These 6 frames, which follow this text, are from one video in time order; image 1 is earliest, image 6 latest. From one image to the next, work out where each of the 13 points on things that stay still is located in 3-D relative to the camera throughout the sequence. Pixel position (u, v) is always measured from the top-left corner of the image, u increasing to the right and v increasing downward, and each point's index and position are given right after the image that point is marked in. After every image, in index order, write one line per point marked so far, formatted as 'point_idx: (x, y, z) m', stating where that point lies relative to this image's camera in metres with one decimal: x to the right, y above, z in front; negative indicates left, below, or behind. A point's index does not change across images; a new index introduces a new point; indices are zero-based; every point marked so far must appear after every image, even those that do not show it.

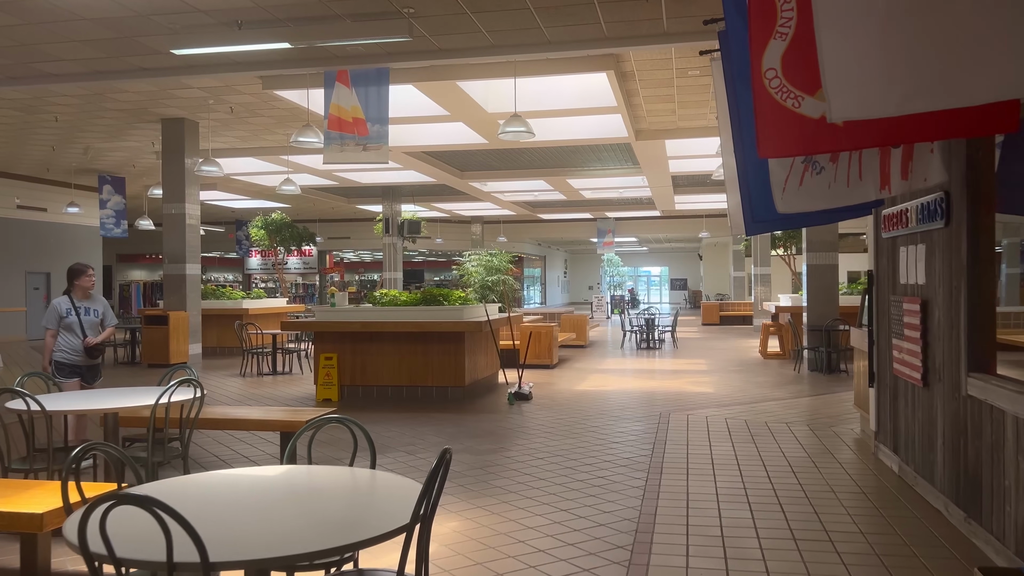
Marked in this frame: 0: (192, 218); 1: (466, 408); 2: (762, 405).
0: (-5.3, +1.2, +11.9) m
1: (-0.5, -1.2, +7.4) m
2: (+2.7, -1.2, +7.8) m
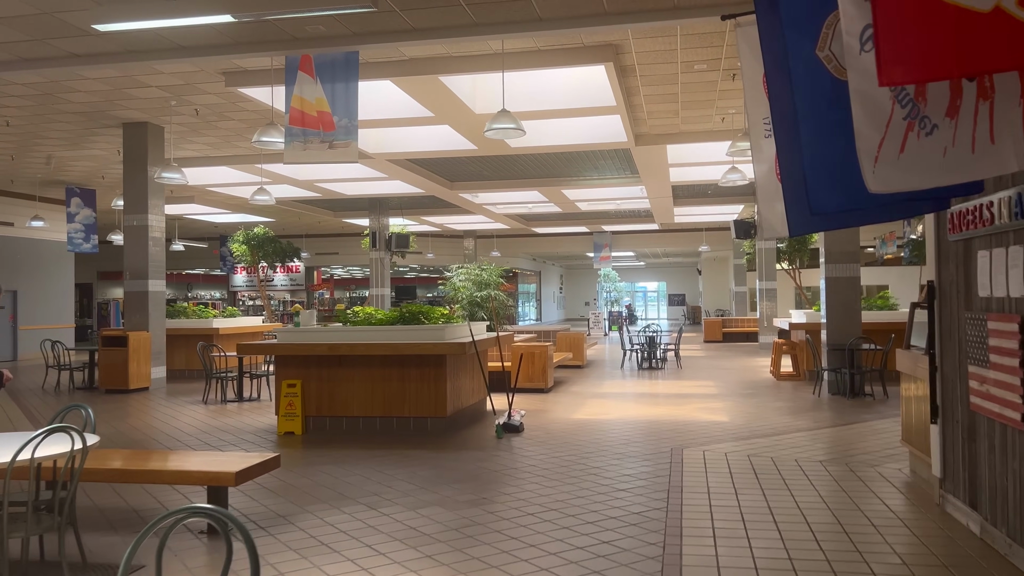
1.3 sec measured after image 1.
0: (-5.4, +0.9, +11.0) m
1: (-0.6, -1.4, +6.4) m
2: (+2.5, -1.3, +6.8) m
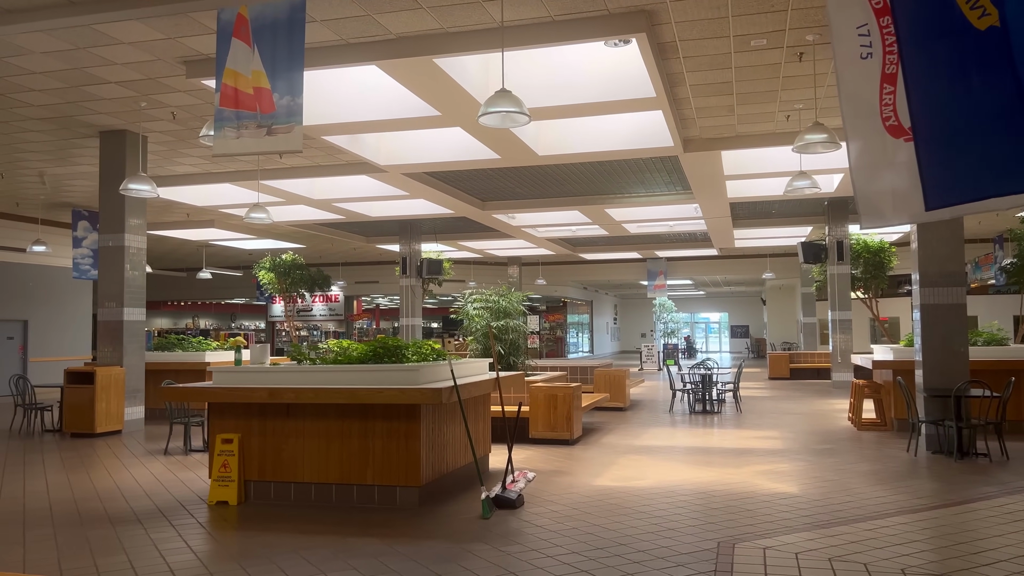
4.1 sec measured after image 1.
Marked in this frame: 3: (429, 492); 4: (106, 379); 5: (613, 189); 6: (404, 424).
0: (-5.1, +0.5, +9.8) m
1: (-0.7, -1.6, +4.8) m
2: (+2.5, -1.5, +4.9) m
3: (-0.6, -1.5, +5.4) m
4: (-5.2, -1.2, +9.4) m
5: (+2.0, +1.9, +14.0) m
6: (-0.8, -1.0, +5.3) m
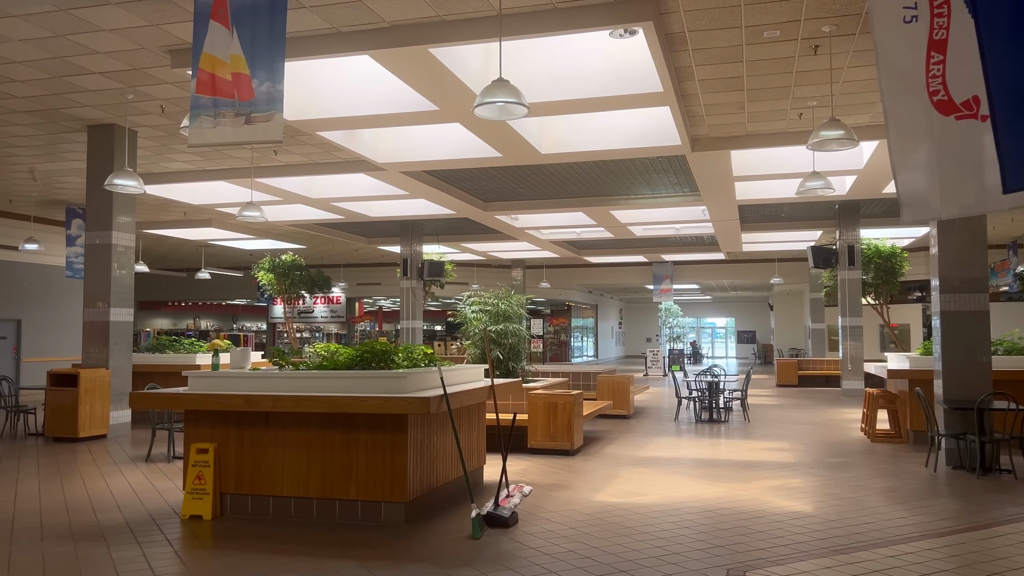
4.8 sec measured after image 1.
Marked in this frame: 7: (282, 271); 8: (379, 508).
0: (-5.1, +0.5, +9.5) m
1: (-0.7, -1.6, +4.4) m
2: (+2.4, -1.6, +4.6) m
3: (-0.7, -1.5, +5.0) m
4: (-5.2, -1.1, +9.0) m
5: (+2.0, +1.8, +13.7) m
6: (-0.8, -1.0, +4.9) m
7: (-6.3, +0.5, +19.8) m
8: (-0.9, -1.5, +4.9) m
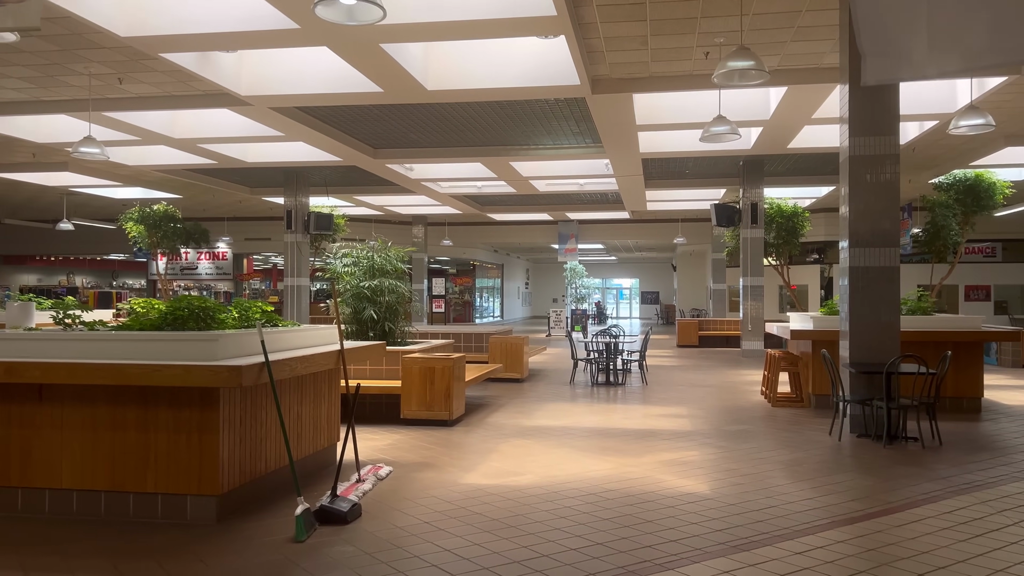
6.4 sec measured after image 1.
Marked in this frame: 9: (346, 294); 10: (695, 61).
0: (-6.5, +1.1, +7.8) m
1: (-1.5, -1.3, +3.4) m
2: (+1.6, -1.3, +3.9) m
3: (-1.6, -1.2, +4.0) m
4: (-6.6, -0.6, +7.4) m
5: (+0.1, +2.6, +12.7) m
6: (-1.7, -0.7, +3.9) m
7: (-8.9, +1.6, +17.9) m
8: (-1.8, -1.2, +3.9) m
9: (-1.8, -0.1, +7.8) m
10: (+2.2, +2.7, +8.5) m
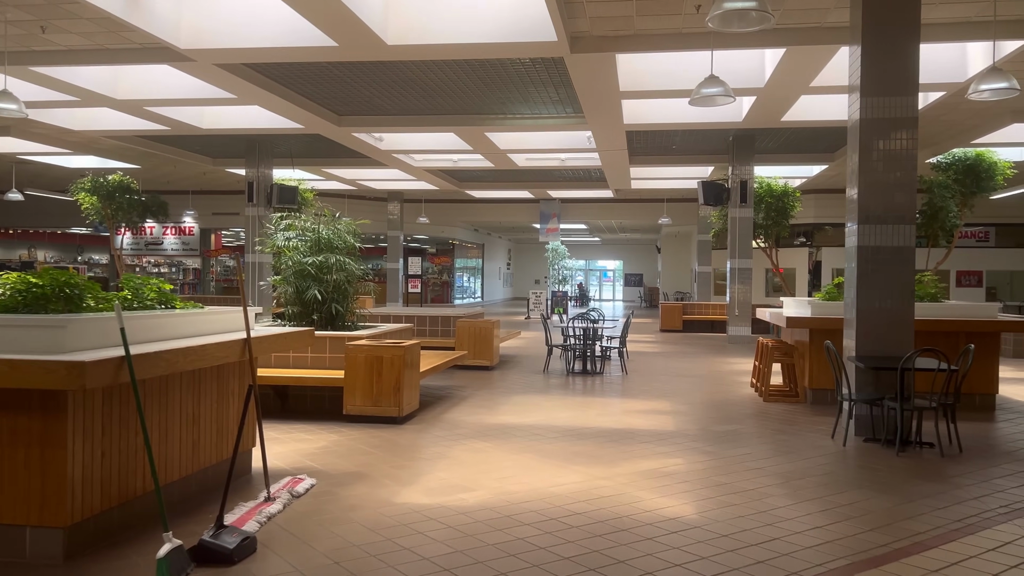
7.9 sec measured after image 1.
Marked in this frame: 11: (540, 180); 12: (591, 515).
0: (-6.8, +1.4, +6.8) m
1: (-1.8, -1.2, +2.5) m
2: (+1.3, -1.2, +3.1) m
3: (-1.8, -1.1, +3.2) m
4: (-6.9, -0.3, +6.4) m
5: (-0.3, +2.9, +11.8) m
6: (-2.0, -0.5, +3.0) m
7: (-9.4, +2.2, +16.8) m
8: (-2.1, -1.0, +3.0) m
9: (-2.1, +0.2, +6.9) m
10: (+1.8, +2.9, +7.6) m
11: (+0.7, +2.9, +19.4) m
12: (+0.4, -1.2, +3.8) m
